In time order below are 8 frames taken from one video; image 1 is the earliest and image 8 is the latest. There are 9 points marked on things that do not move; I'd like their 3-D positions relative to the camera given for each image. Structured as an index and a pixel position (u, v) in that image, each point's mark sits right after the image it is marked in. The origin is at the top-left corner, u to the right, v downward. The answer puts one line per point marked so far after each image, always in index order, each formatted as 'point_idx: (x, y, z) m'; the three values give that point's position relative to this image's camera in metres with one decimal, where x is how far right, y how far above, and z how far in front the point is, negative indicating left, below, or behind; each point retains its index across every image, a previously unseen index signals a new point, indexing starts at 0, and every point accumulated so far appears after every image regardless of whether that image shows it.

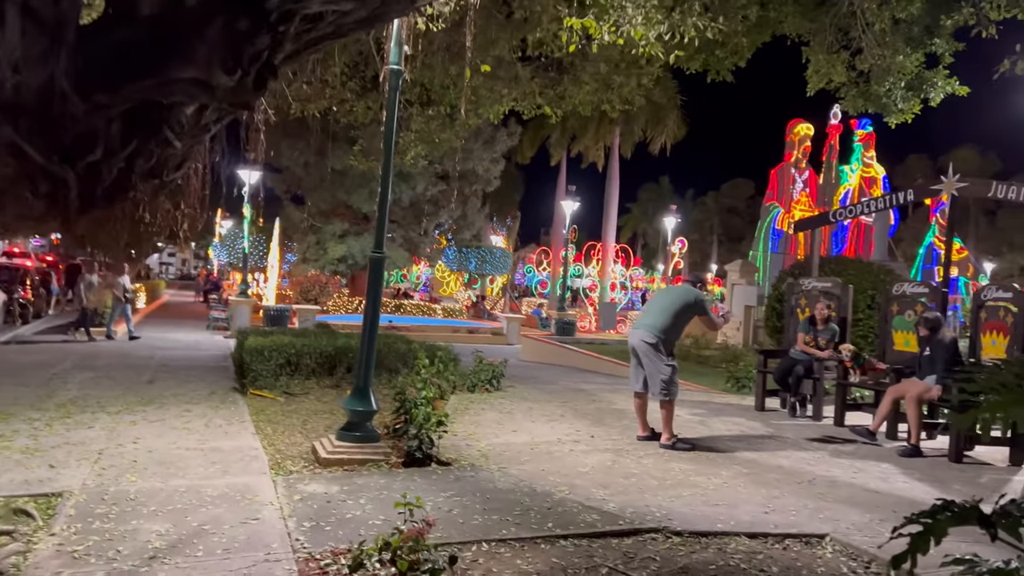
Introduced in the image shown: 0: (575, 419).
0: (+0.7, -1.5, +9.4) m
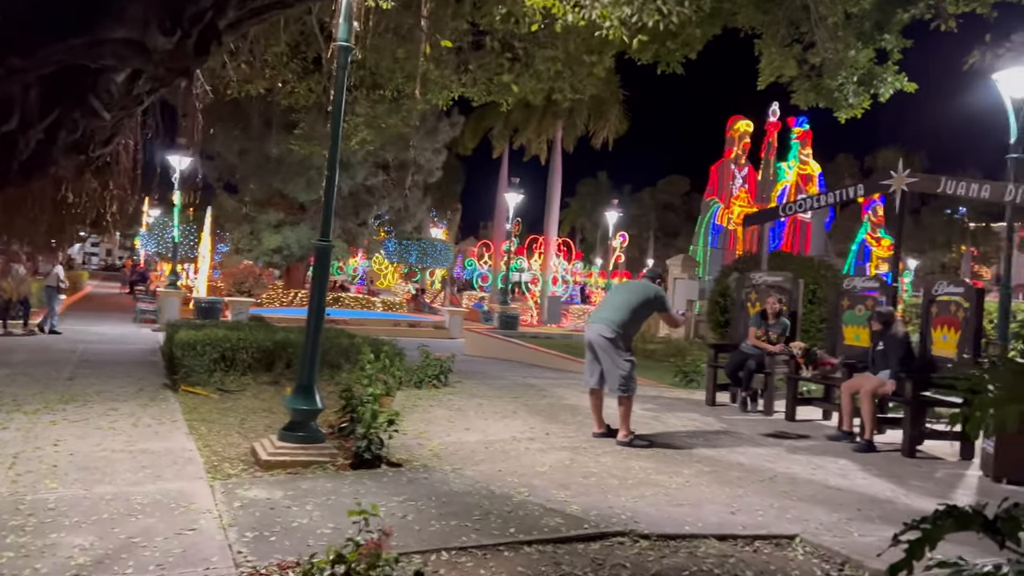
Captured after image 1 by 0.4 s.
0: (+0.2, -1.4, +9.1) m
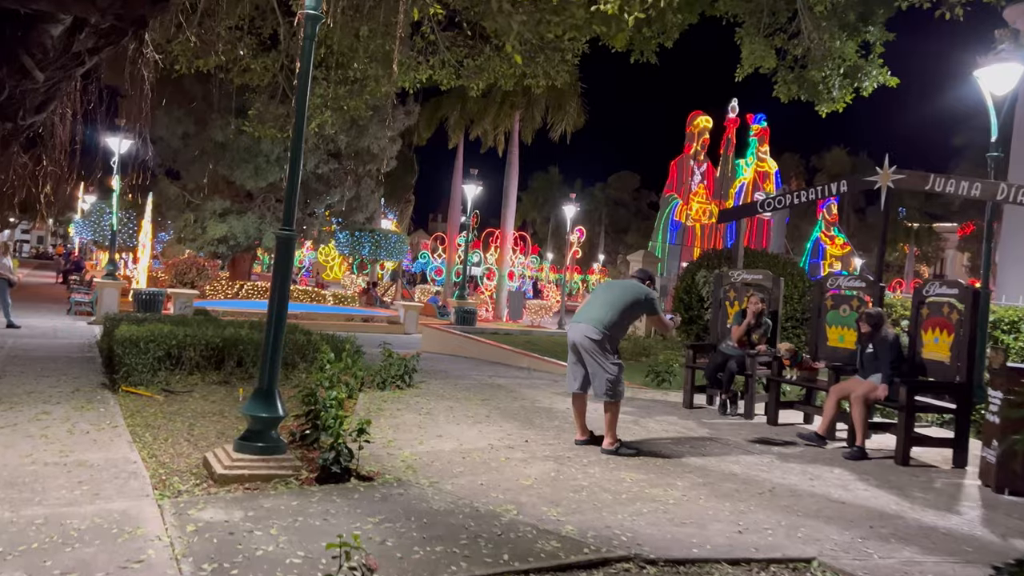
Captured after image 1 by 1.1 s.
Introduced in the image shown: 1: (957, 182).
0: (-0.1, -1.4, +8.6) m
1: (+4.9, +1.2, +8.9) m
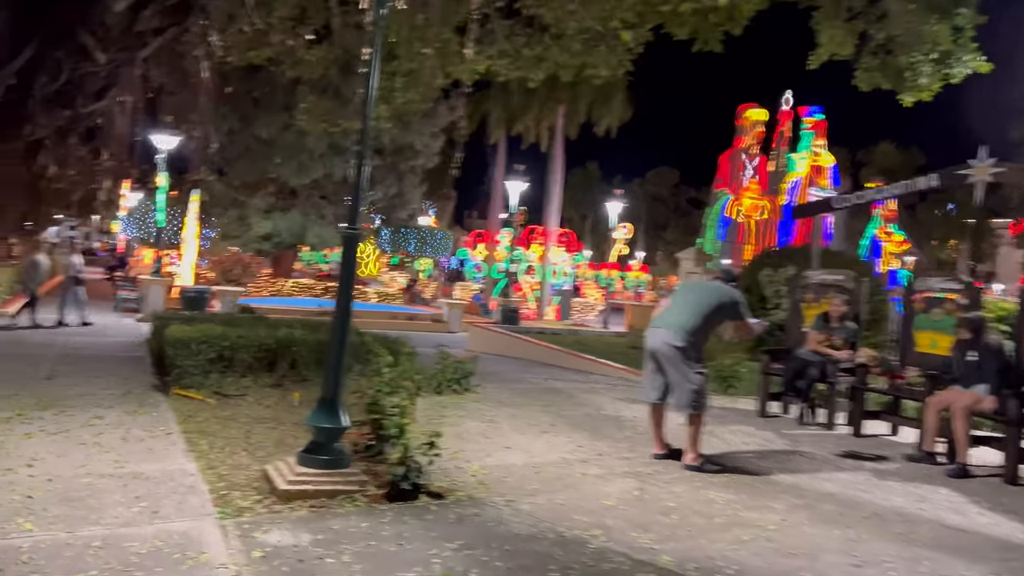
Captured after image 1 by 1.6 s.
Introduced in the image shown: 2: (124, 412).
0: (+0.6, -1.4, +8.1) m
1: (+5.6, +1.2, +8.2) m
2: (-4.0, -1.3, +8.4) m
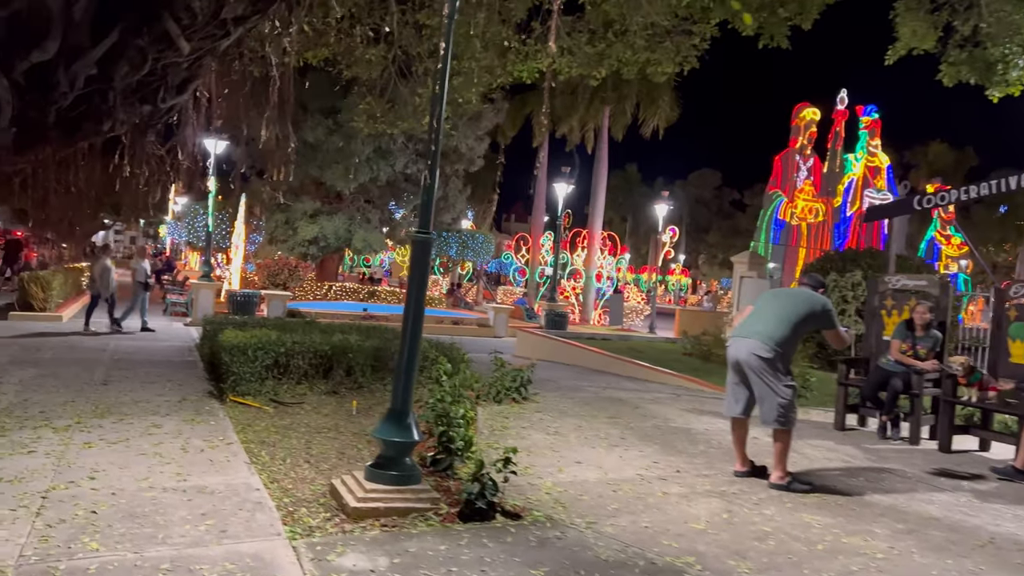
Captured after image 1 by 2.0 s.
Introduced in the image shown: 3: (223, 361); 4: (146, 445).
0: (+1.2, -1.5, +7.7) m
1: (+6.3, +1.1, +7.6) m
2: (-3.4, -1.3, +8.2) m
3: (-3.3, -0.8, +9.3) m
4: (-3.2, -1.4, +7.0) m
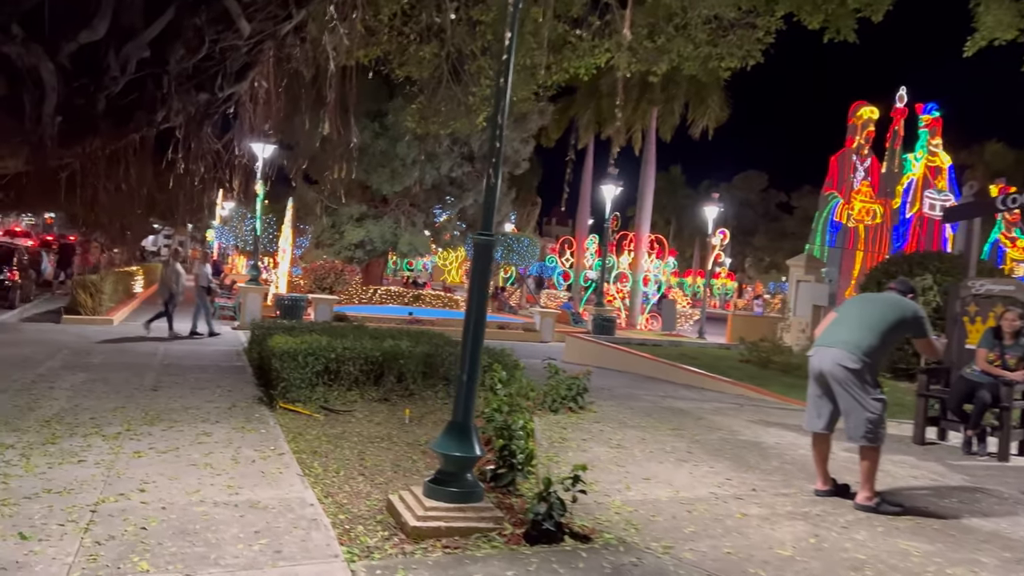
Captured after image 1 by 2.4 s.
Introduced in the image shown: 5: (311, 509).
0: (+1.8, -1.5, +7.3) m
1: (+6.8, +1.0, +6.9) m
2: (-2.8, -1.4, +8.0) m
3: (-2.7, -0.9, +9.1) m
4: (-2.7, -1.4, +6.8) m
5: (-1.4, -1.5, +5.5) m
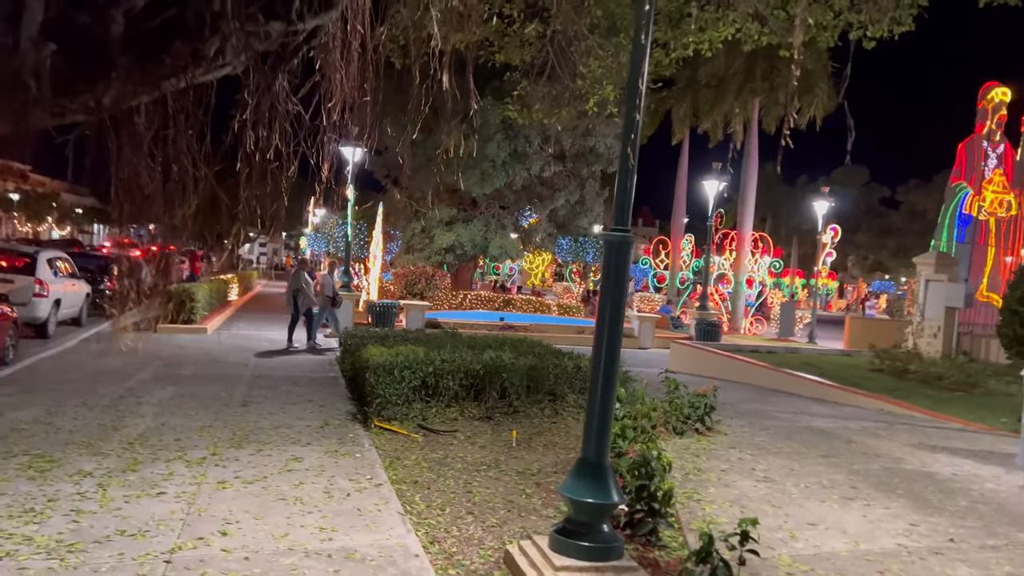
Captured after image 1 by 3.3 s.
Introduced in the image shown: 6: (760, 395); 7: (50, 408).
0: (+2.8, -1.6, +6.1) m
1: (+7.7, +1.1, +5.2) m
2: (-1.7, -1.5, +7.2) m
3: (-1.5, -1.0, +8.3) m
4: (-1.7, -1.5, +6.1) m
5: (-0.6, -1.6, +4.6) m
6: (+3.7, -1.5, +11.9) m
7: (-5.0, -1.3, +8.8) m
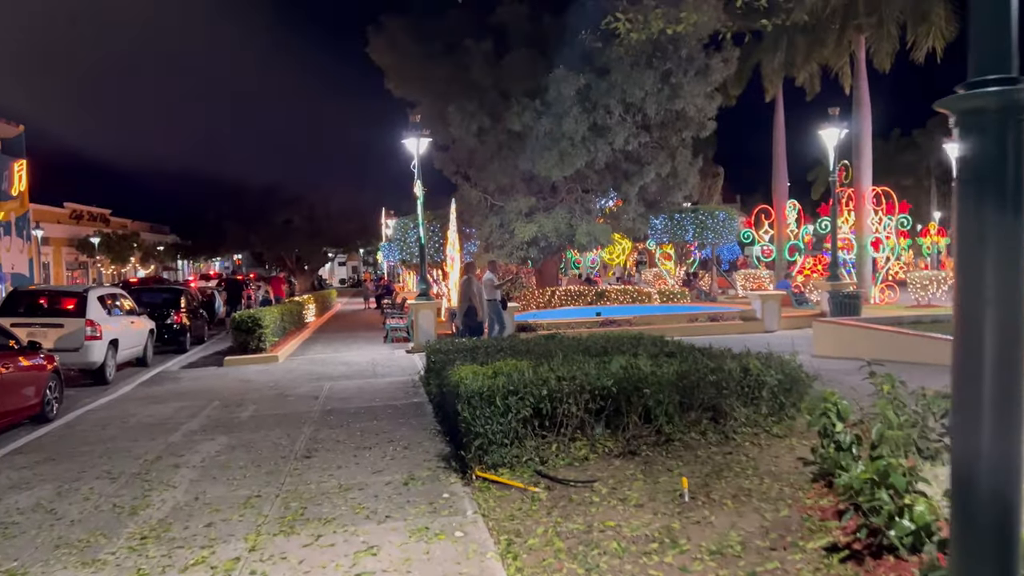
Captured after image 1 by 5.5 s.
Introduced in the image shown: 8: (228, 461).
0: (+3.7, -1.1, +3.4) m
1: (+8.2, +2.0, +2.0) m
2: (-0.6, -1.5, +5.0) m
3: (-0.4, -1.0, +6.0) m
4: (-0.8, -1.5, +3.8) m
5: (+0.2, -1.5, +2.2) m
6: (+5.1, -1.0, +9.0) m
7: (-3.8, -1.7, +6.8) m
8: (-2.6, -1.6, +7.3) m
